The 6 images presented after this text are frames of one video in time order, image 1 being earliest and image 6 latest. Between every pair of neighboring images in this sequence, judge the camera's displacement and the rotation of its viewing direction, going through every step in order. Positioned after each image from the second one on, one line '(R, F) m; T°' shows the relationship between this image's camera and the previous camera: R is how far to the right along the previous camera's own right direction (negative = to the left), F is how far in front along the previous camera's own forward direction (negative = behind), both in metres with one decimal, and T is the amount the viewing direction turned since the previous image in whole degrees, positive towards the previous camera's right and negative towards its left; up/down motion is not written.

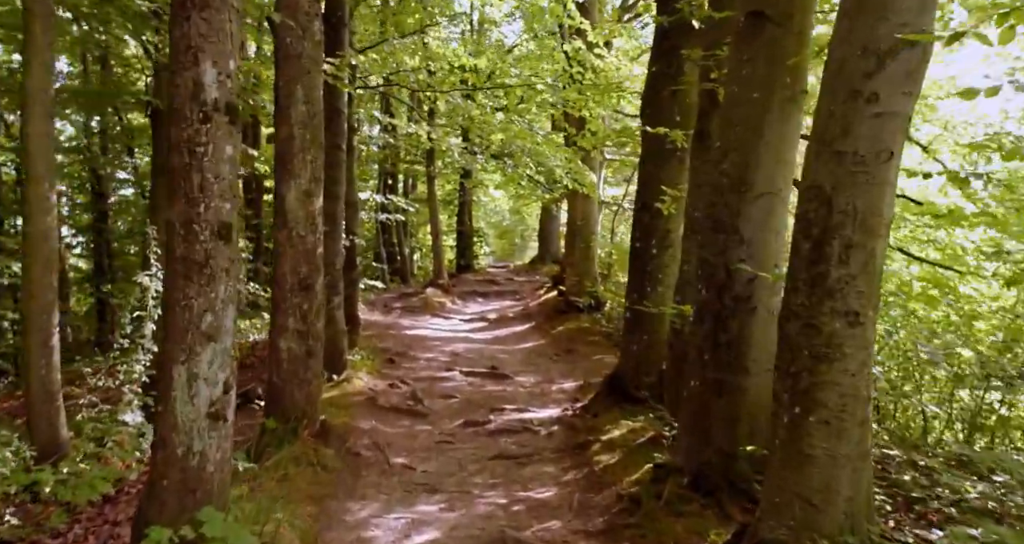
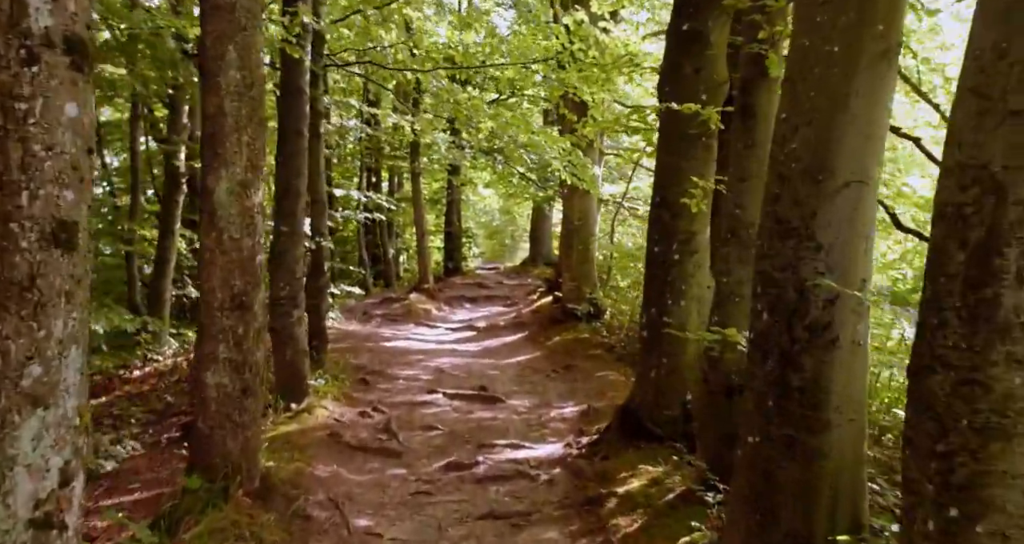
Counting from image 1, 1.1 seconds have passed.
(0.0, +1.5) m; +1°
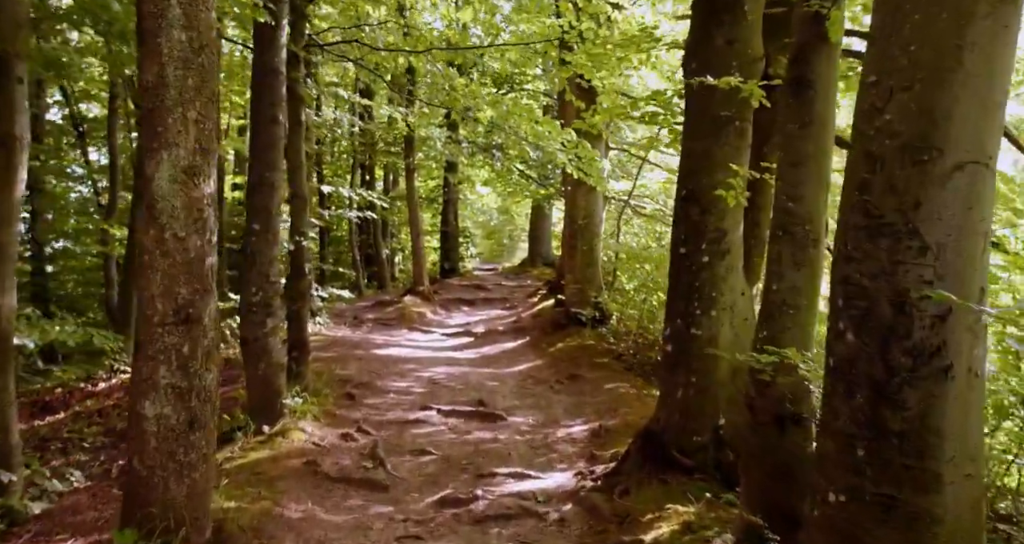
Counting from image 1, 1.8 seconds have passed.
(0.0, +1.0) m; 0°
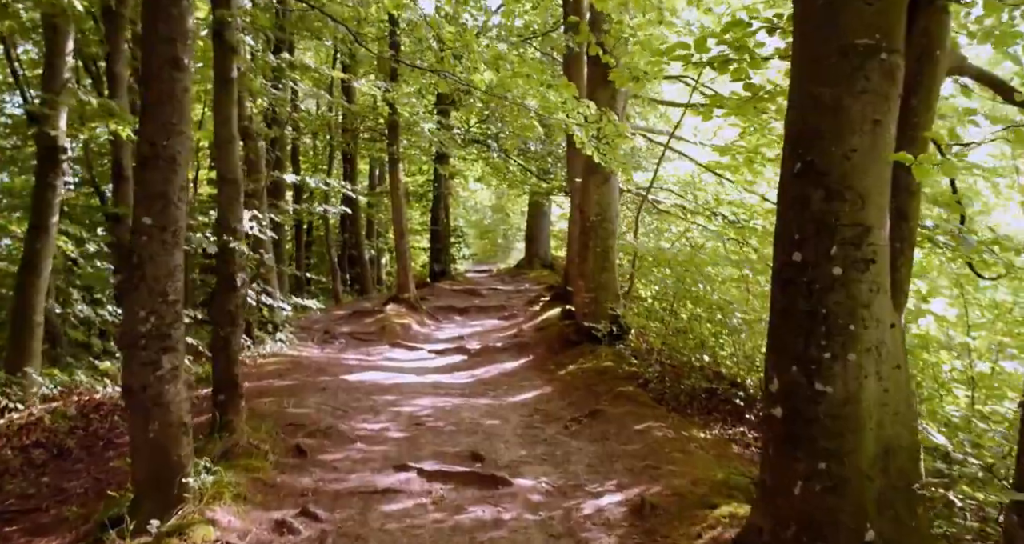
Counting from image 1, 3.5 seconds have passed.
(-0.1, +2.4) m; 0°
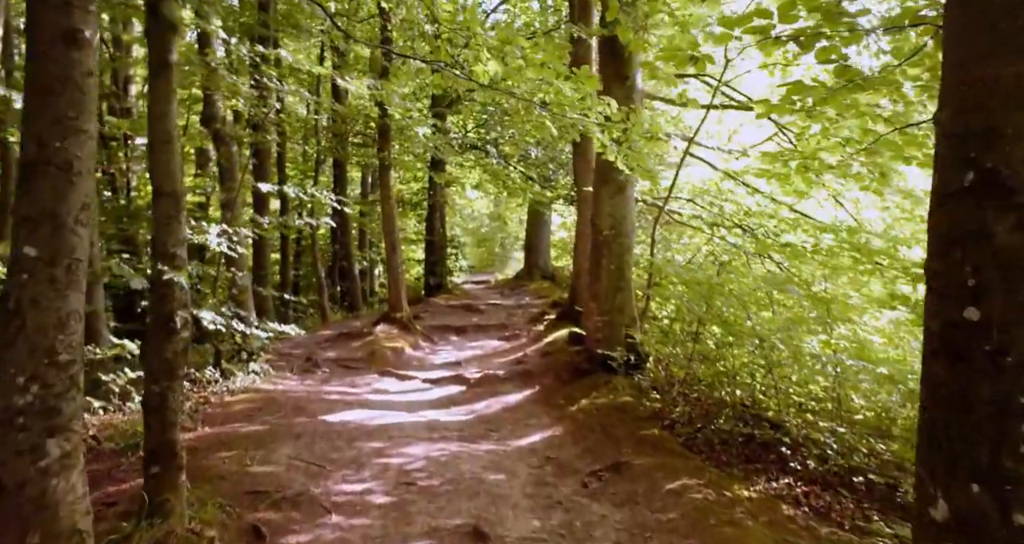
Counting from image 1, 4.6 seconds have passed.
(-0.1, +1.4) m; 0°
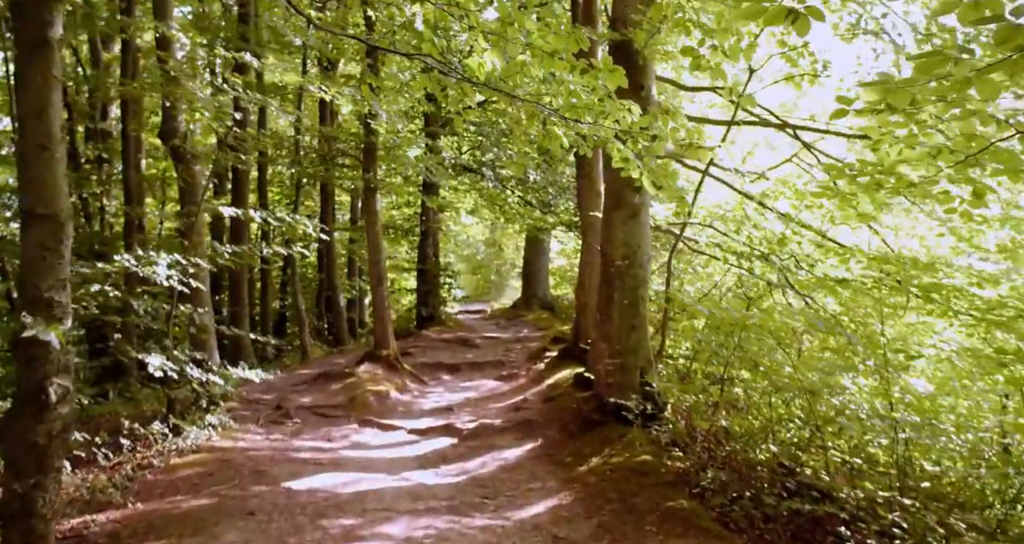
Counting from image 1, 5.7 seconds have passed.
(0.0, +1.4) m; 0°
